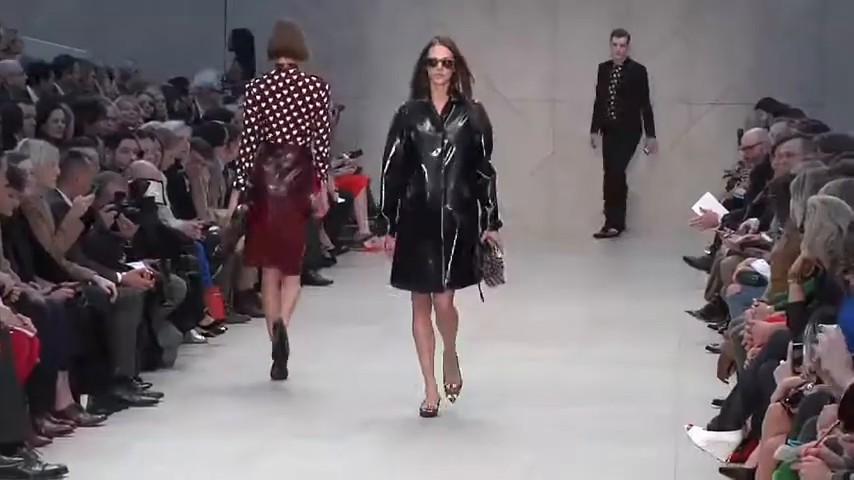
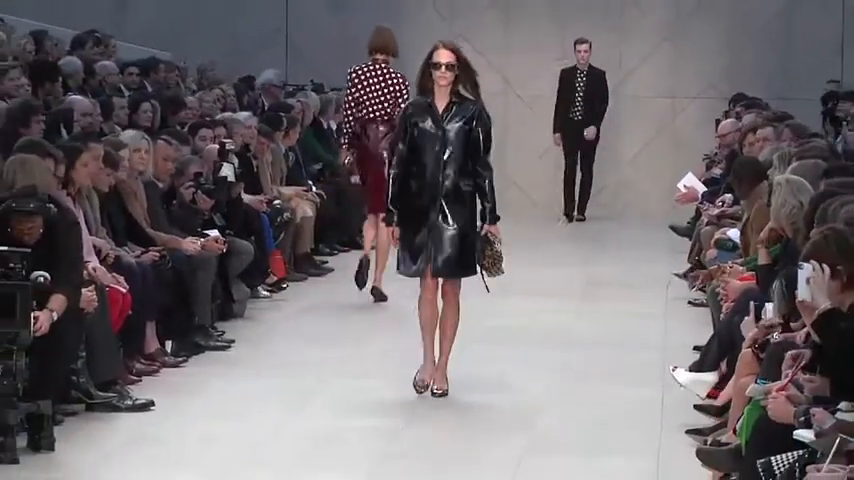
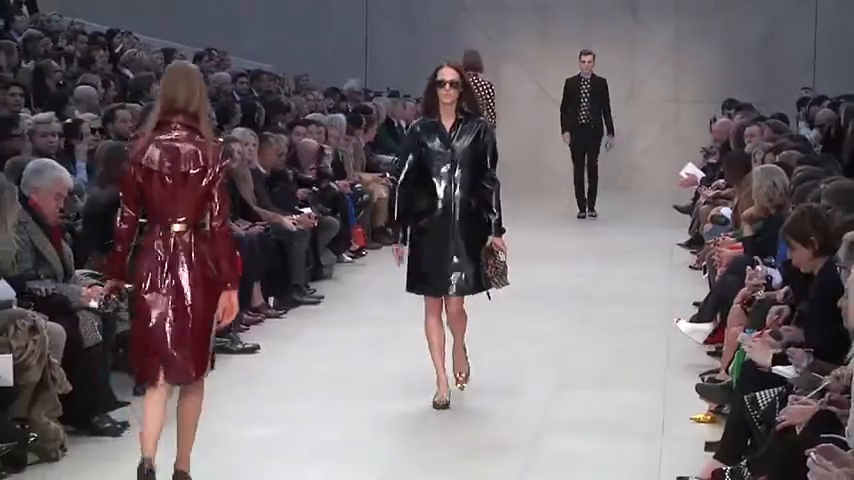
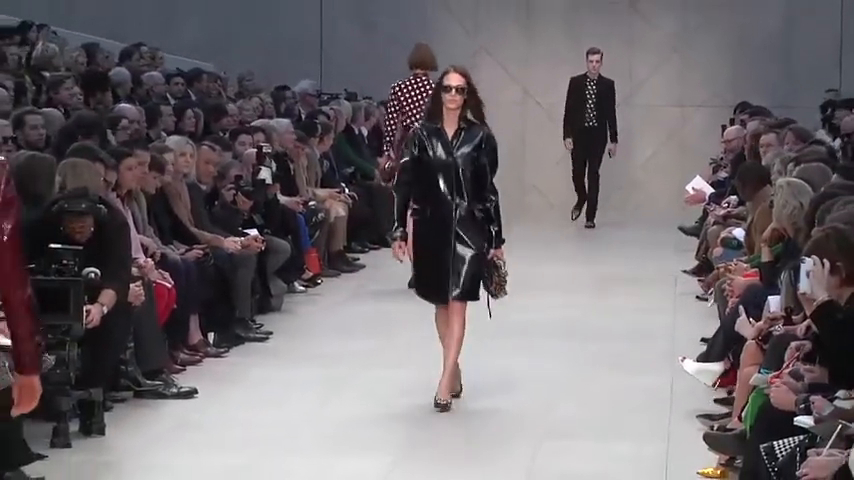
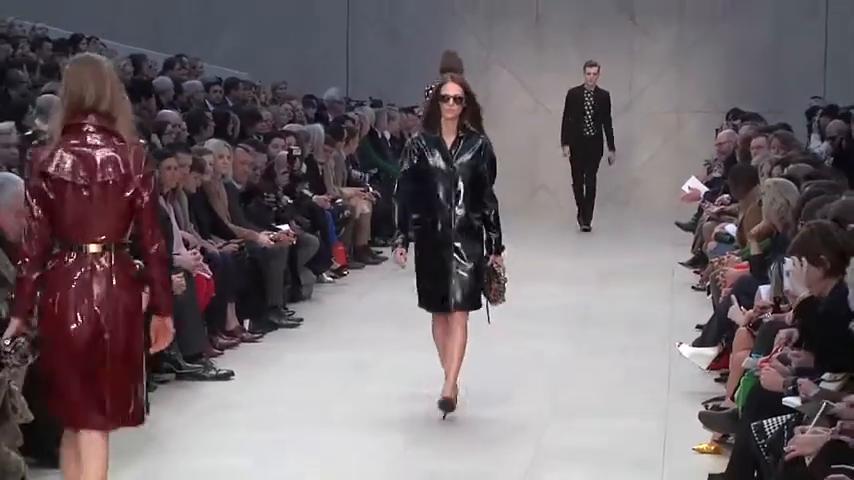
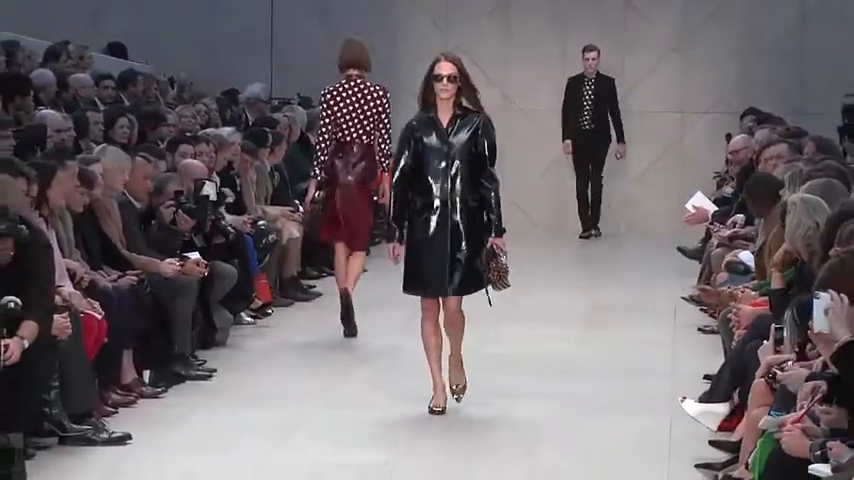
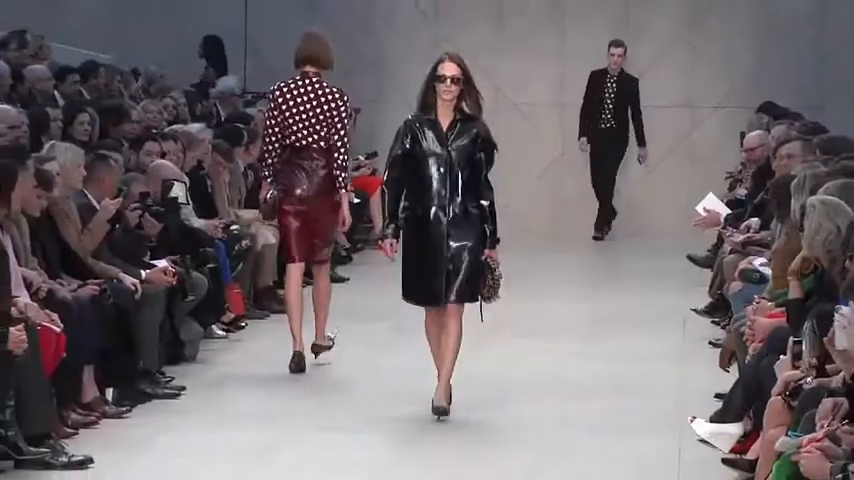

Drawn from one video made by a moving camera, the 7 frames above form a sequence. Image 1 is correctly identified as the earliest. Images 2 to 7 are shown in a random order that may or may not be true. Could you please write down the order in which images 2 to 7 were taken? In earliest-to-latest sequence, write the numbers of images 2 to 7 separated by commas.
7, 6, 2, 4, 5, 3
